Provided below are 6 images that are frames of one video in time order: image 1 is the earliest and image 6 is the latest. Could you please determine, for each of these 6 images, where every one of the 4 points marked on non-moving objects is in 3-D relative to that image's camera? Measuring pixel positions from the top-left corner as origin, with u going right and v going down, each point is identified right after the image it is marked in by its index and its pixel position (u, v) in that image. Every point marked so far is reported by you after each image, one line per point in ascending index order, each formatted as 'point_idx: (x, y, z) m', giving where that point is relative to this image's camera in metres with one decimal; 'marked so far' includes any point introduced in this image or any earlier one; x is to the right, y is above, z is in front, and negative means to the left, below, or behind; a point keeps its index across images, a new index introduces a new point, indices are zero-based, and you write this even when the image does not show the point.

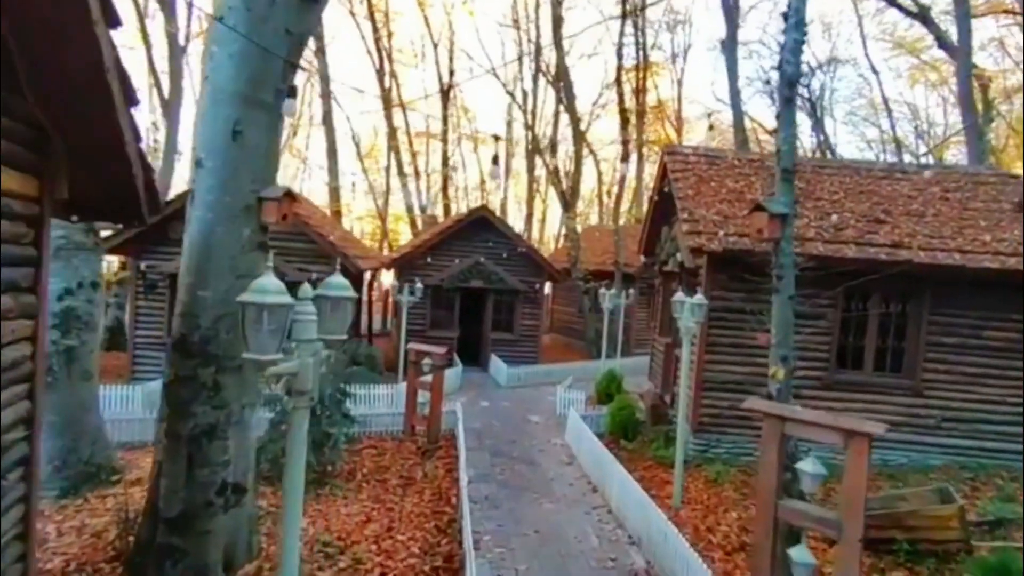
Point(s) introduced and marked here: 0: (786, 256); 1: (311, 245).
0: (+3.3, +0.4, +7.1) m
1: (-6.0, +1.3, +17.7) m
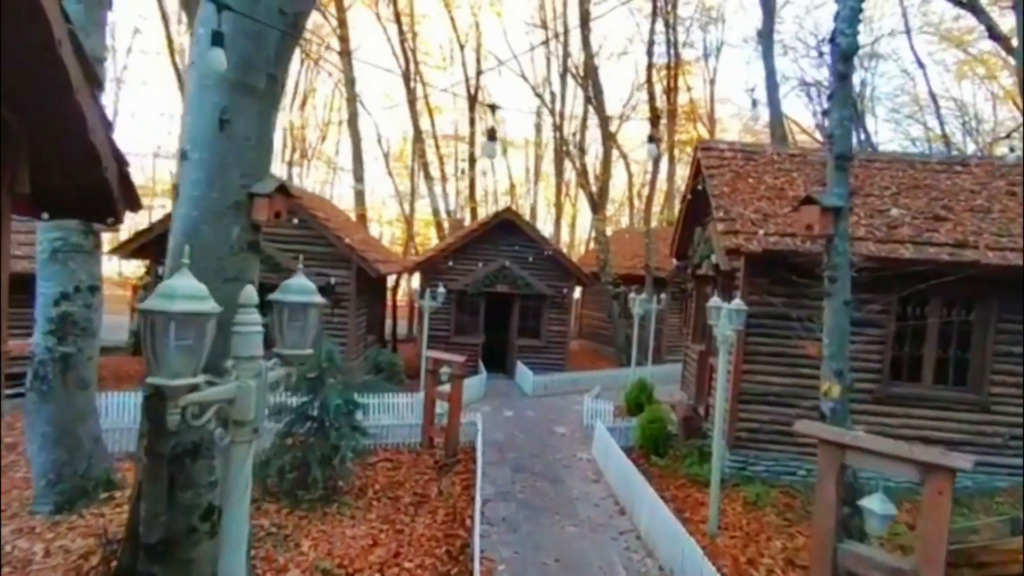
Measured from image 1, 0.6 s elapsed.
0: (+3.4, +0.4, +6.2) m
1: (-5.3, +1.2, +17.3) m
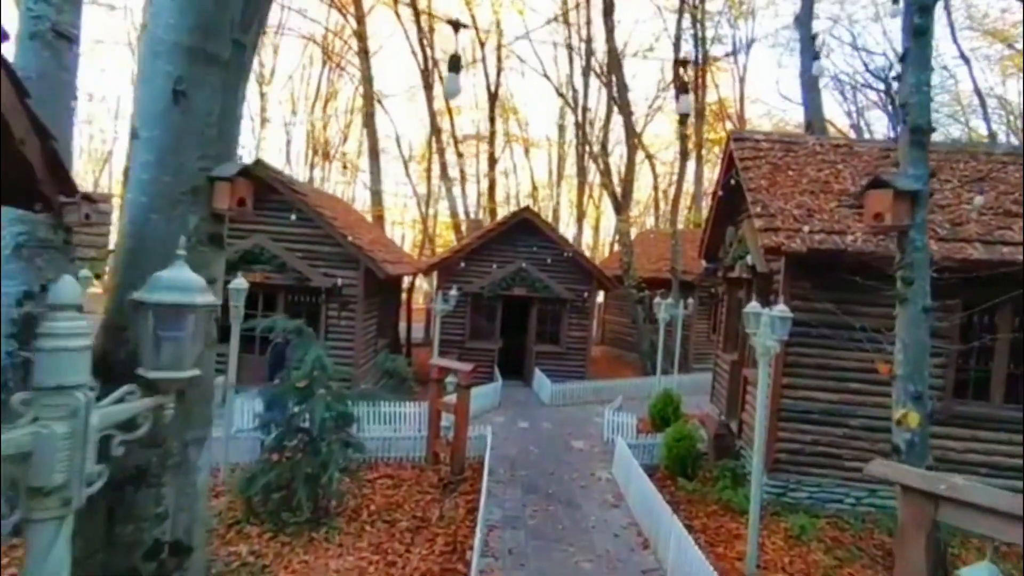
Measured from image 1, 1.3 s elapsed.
0: (+3.4, +0.3, +5.0) m
1: (-4.8, +1.1, +16.4) m
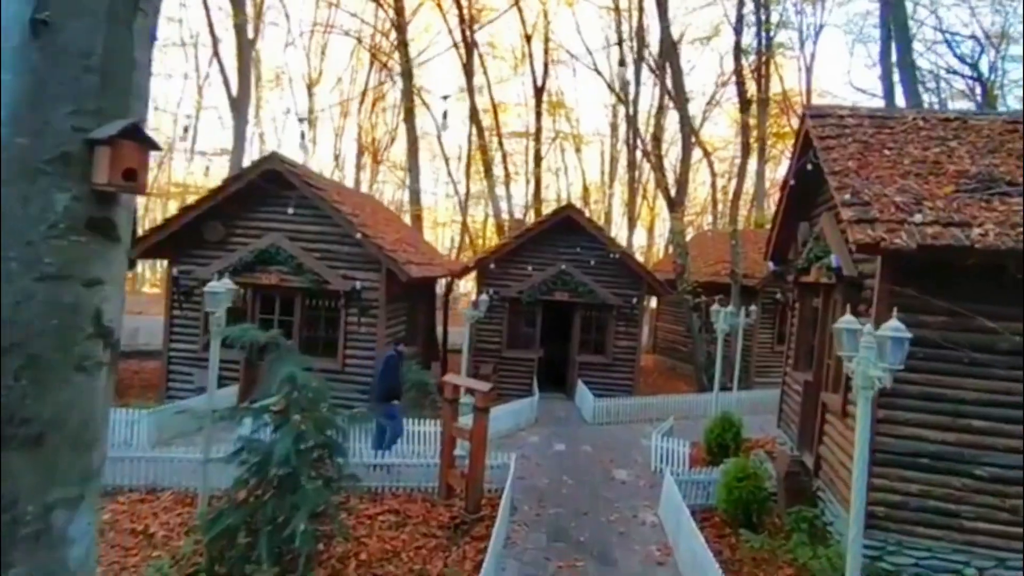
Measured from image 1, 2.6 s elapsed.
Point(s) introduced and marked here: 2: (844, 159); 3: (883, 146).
0: (+3.3, +0.3, +3.0) m
1: (-3.9, +1.0, +15.1) m
2: (+5.0, +1.9, +9.0) m
3: (+5.8, +2.2, +9.3) m
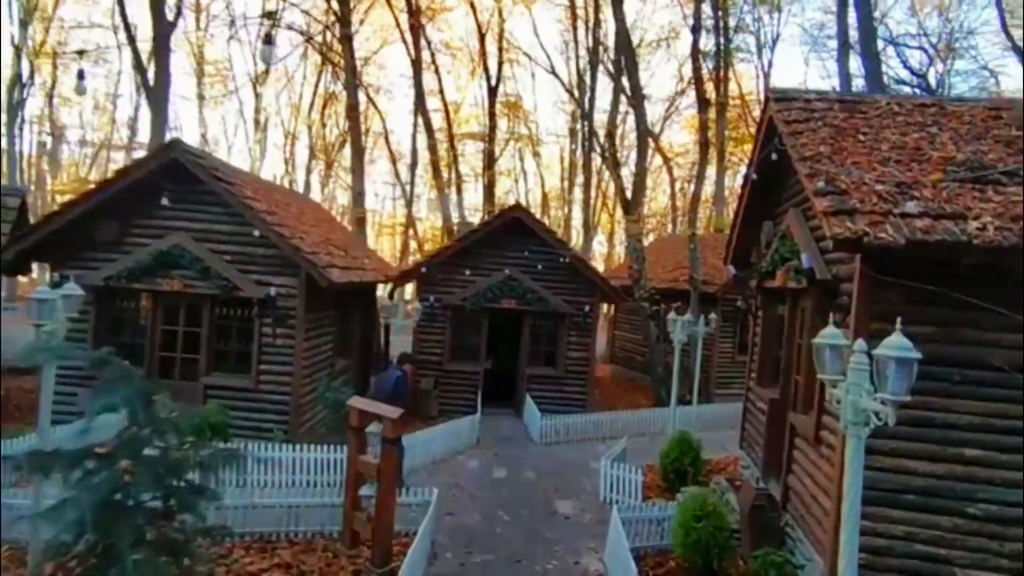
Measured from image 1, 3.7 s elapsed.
0: (+2.6, +0.3, +1.6) m
1: (-5.3, +0.9, +13.3) m
2: (+4.0, +1.9, +7.8) m
3: (+4.7, +2.1, +8.1) m
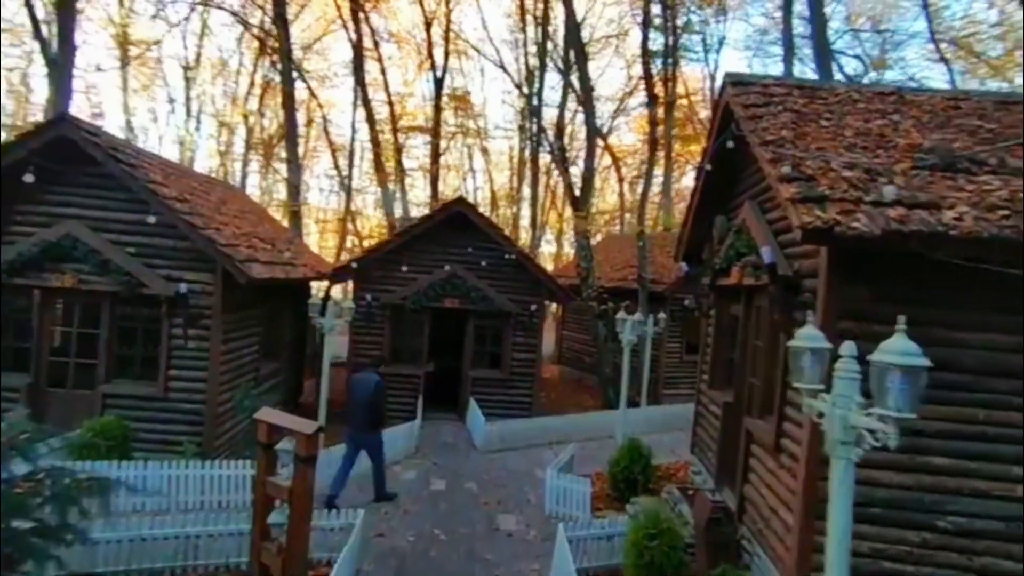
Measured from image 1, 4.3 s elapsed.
0: (+2.3, +0.3, +0.9) m
1: (-6.5, +0.9, +11.9) m
2: (+3.2, +1.9, +7.2) m
3: (+3.9, +2.2, +7.6) m
